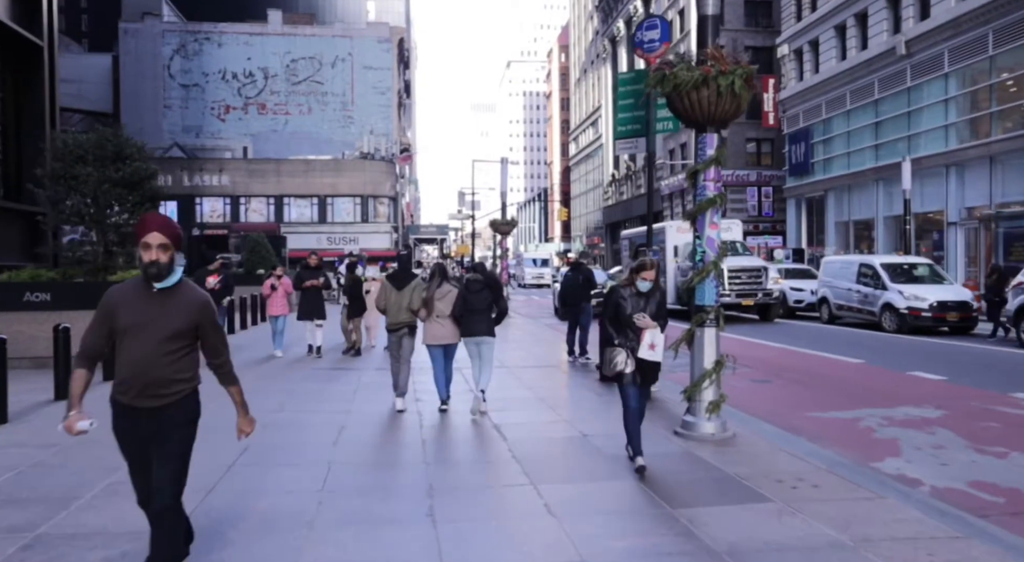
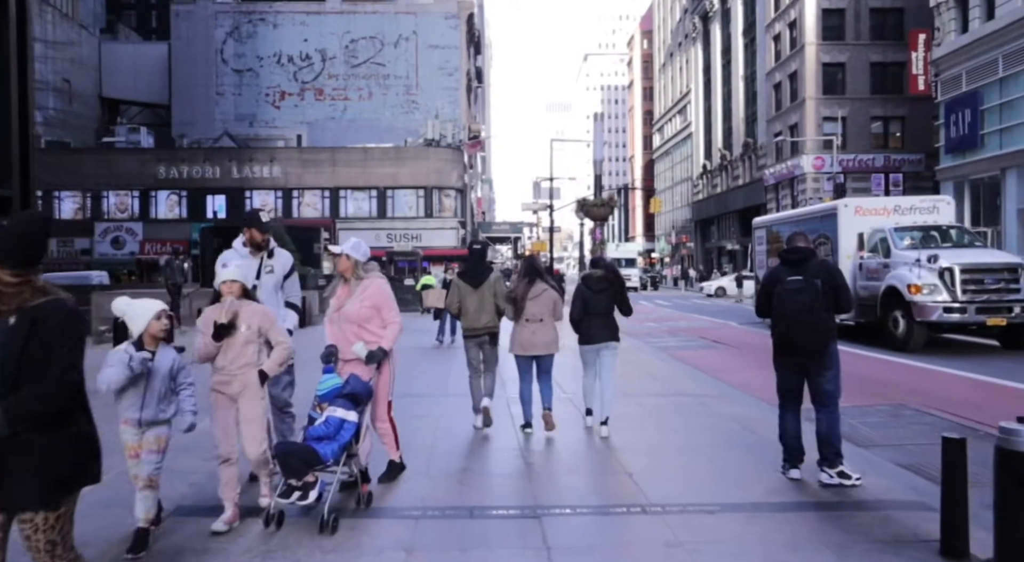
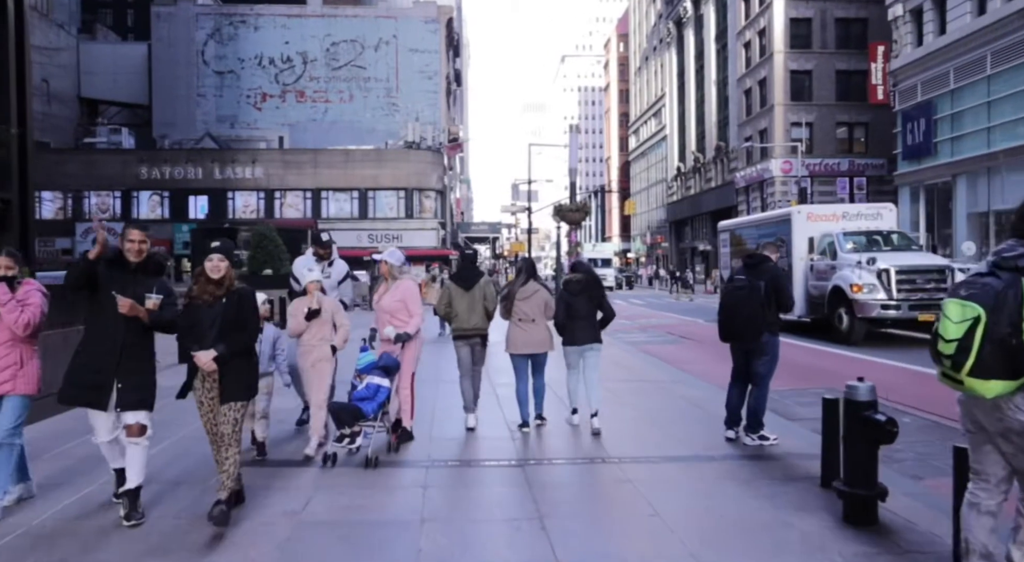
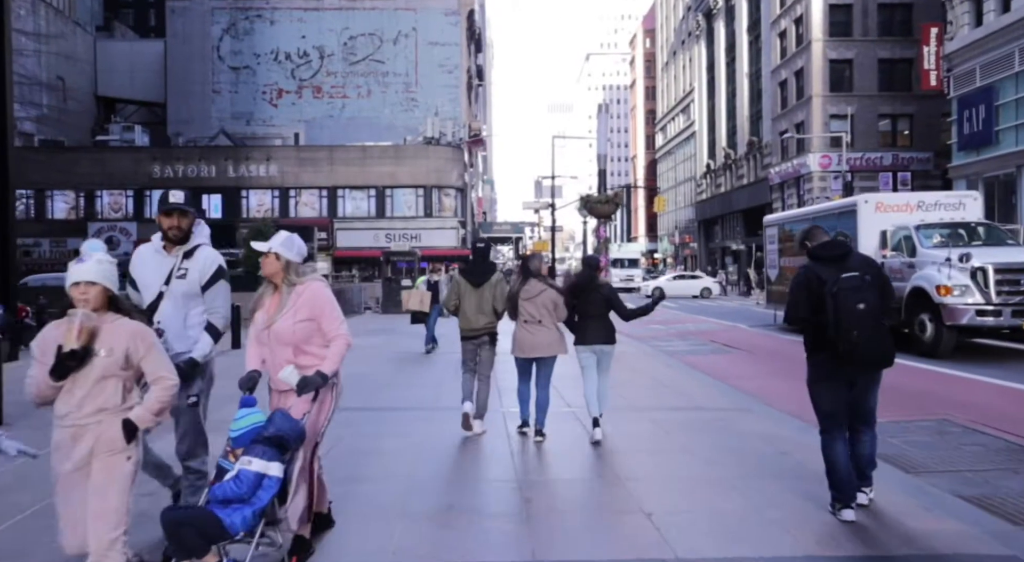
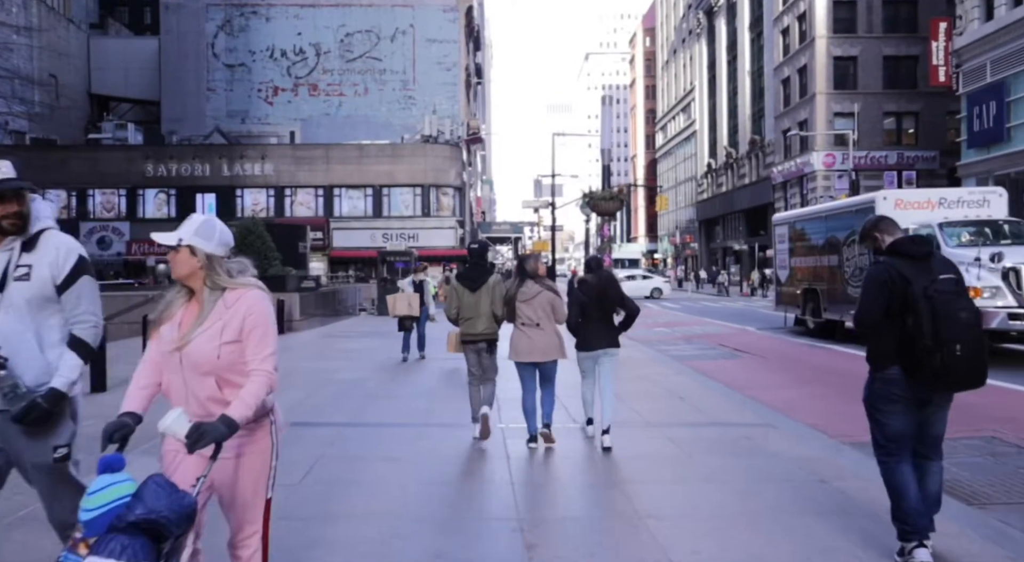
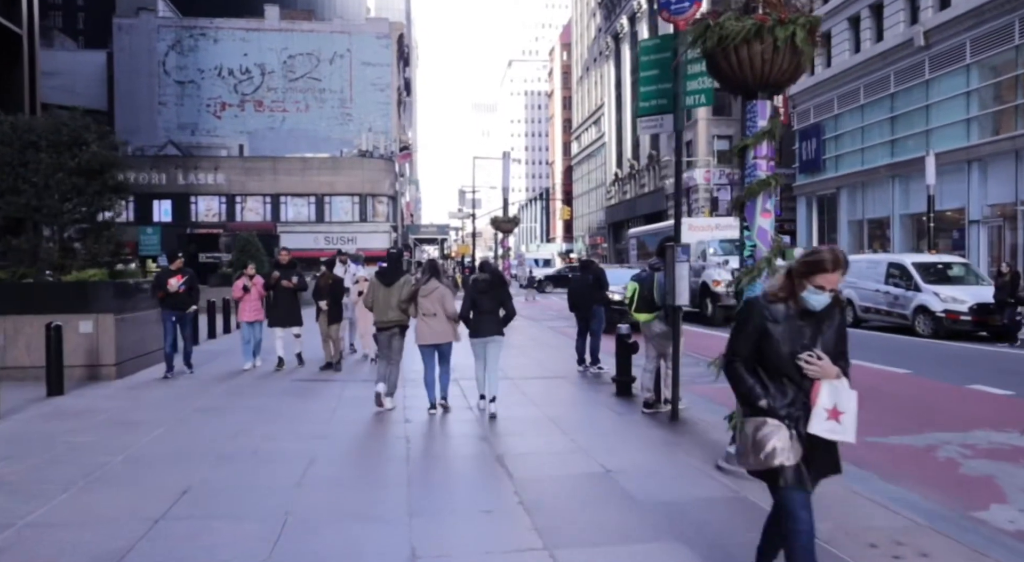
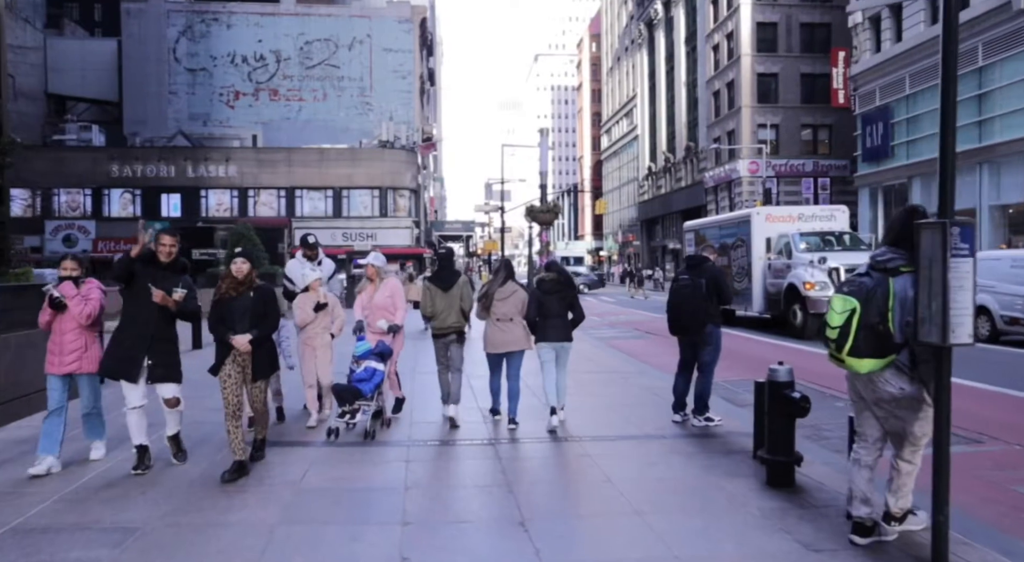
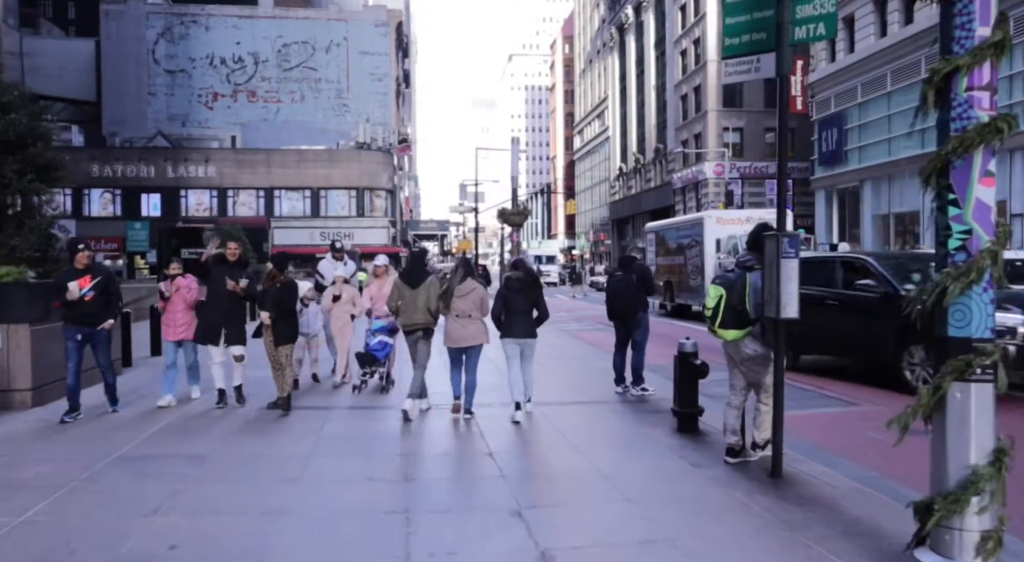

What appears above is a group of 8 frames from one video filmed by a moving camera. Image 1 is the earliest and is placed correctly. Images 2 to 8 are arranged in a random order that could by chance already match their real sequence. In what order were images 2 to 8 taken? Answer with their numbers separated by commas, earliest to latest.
6, 8, 7, 3, 2, 4, 5
